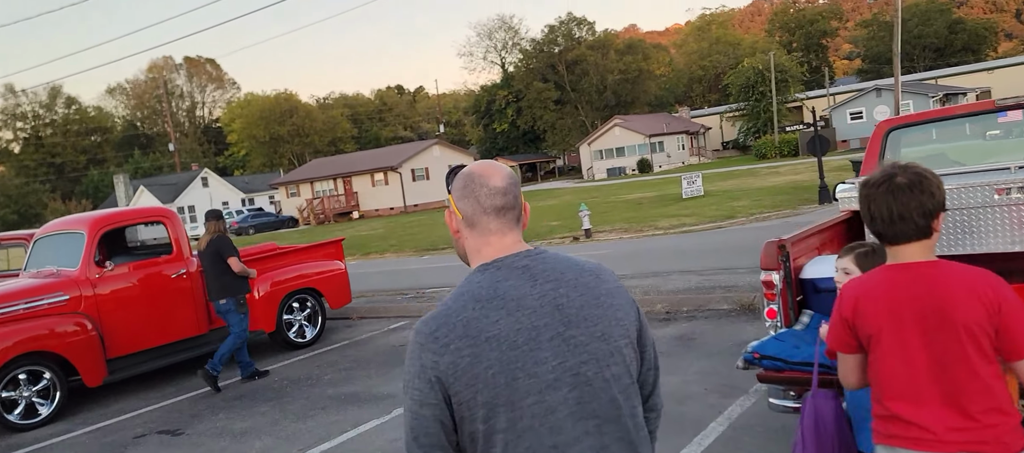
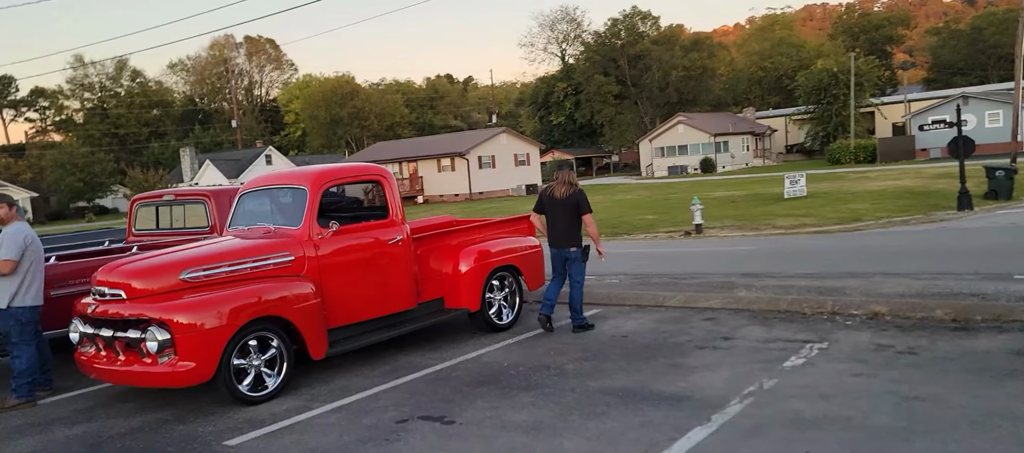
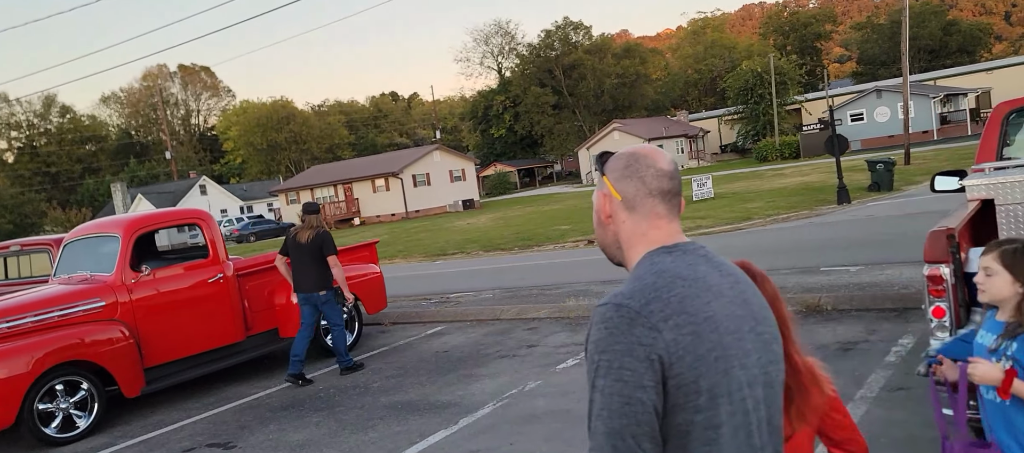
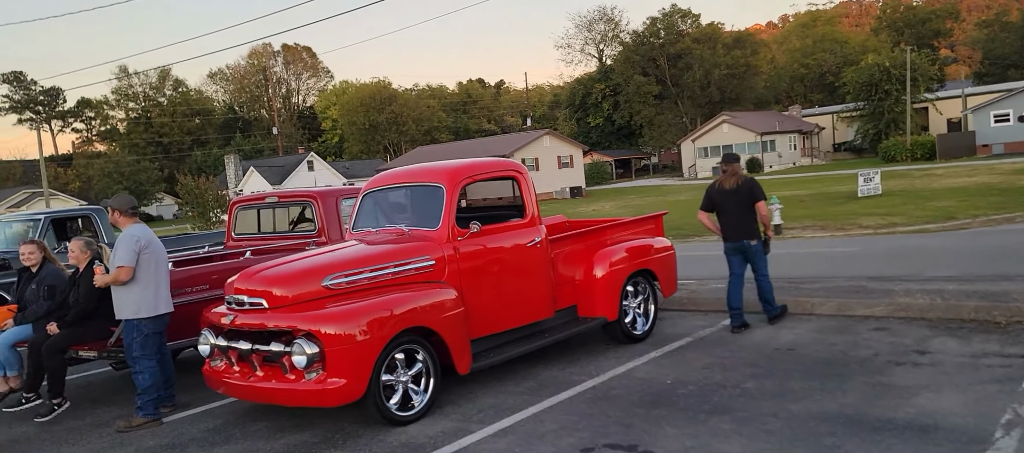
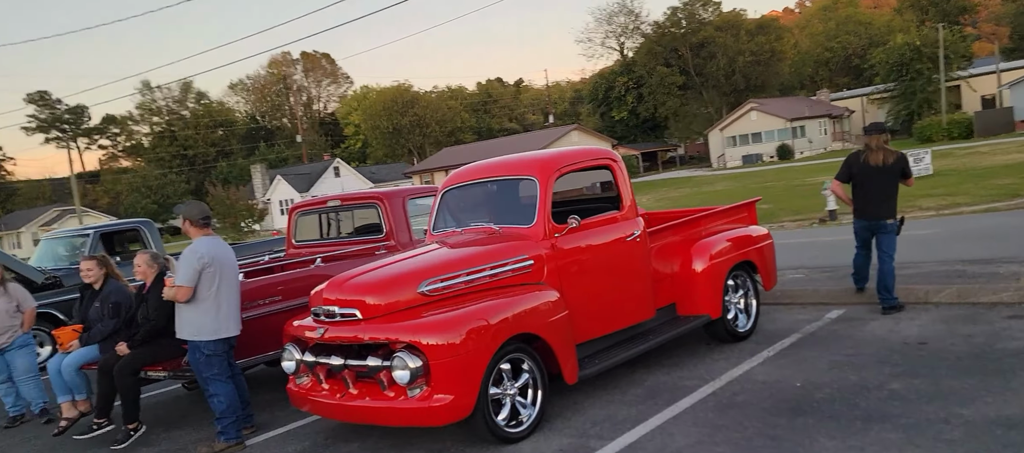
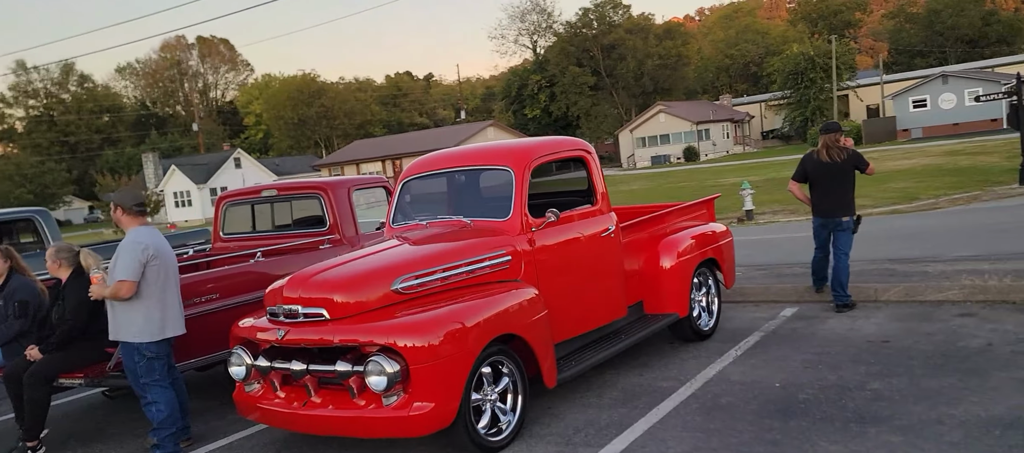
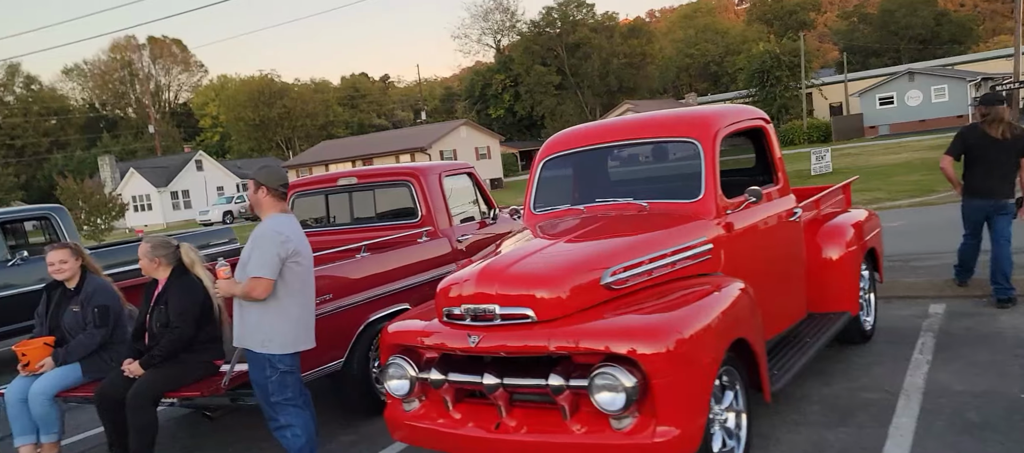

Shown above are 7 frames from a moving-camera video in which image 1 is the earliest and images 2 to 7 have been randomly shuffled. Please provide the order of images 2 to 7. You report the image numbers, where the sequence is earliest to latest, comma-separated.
3, 2, 4, 5, 6, 7
